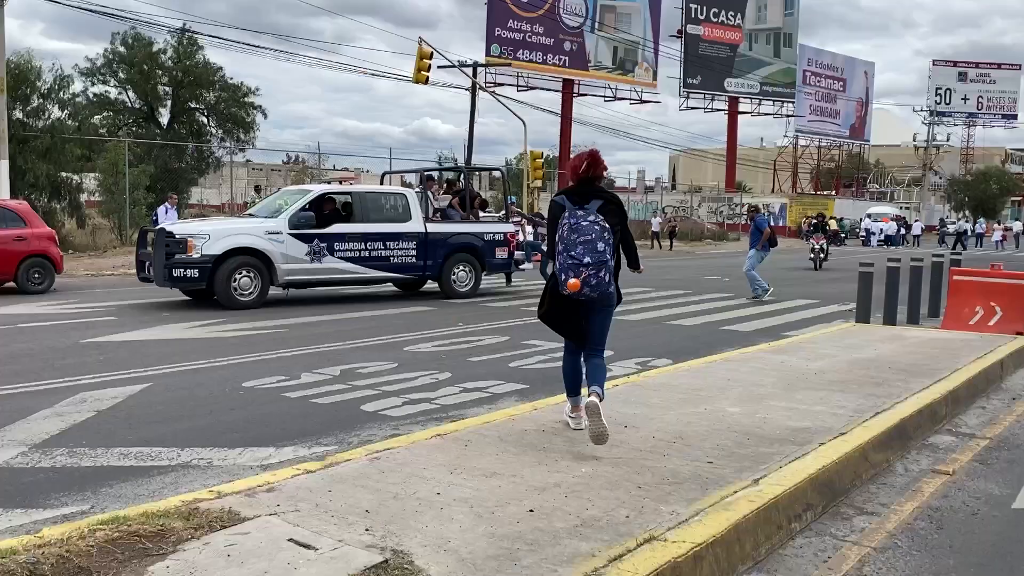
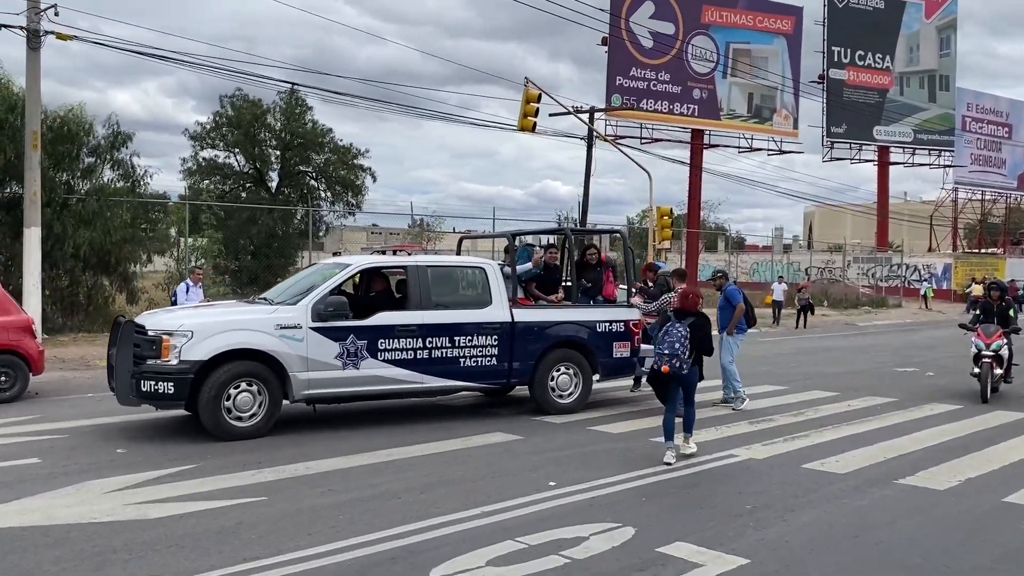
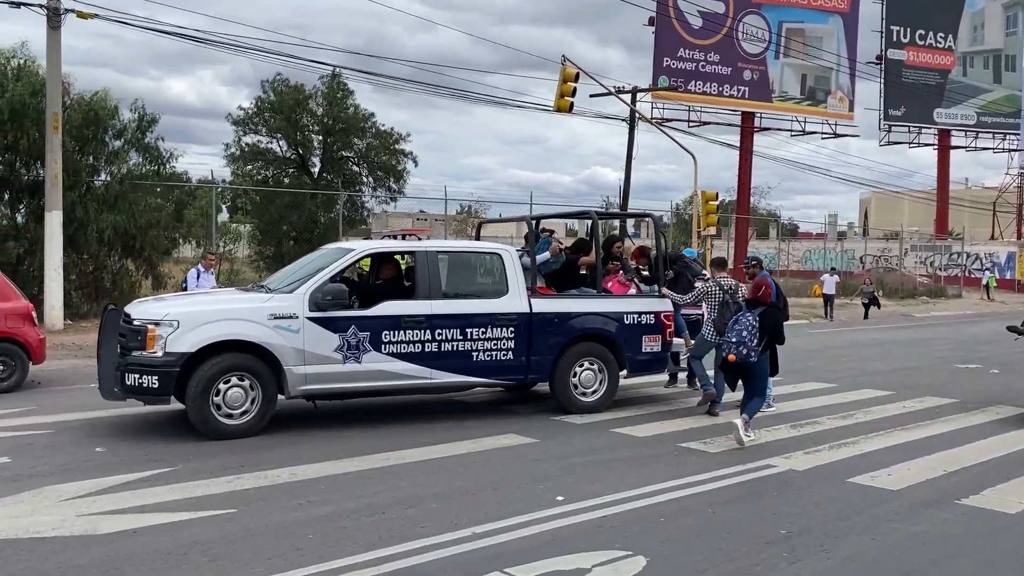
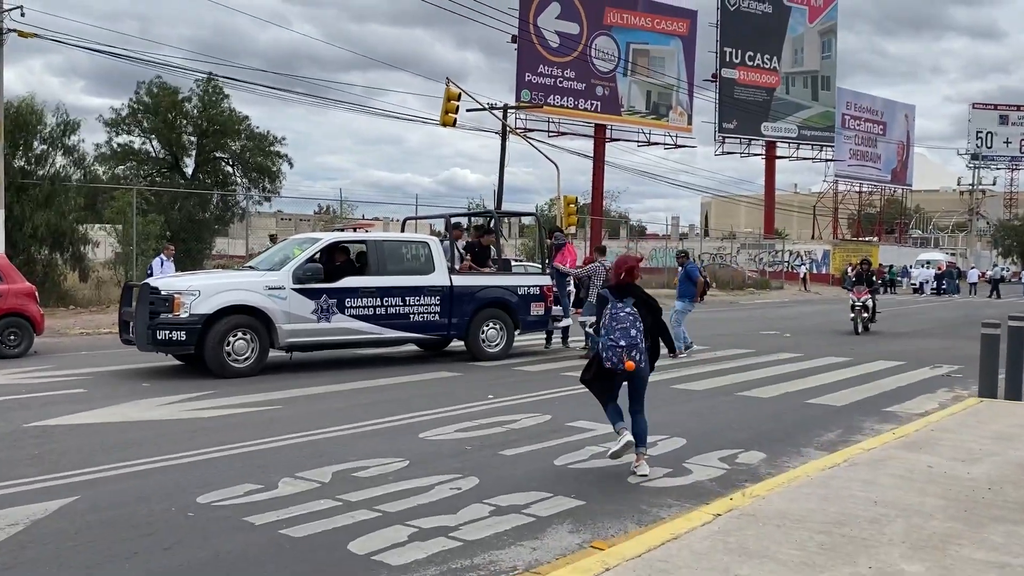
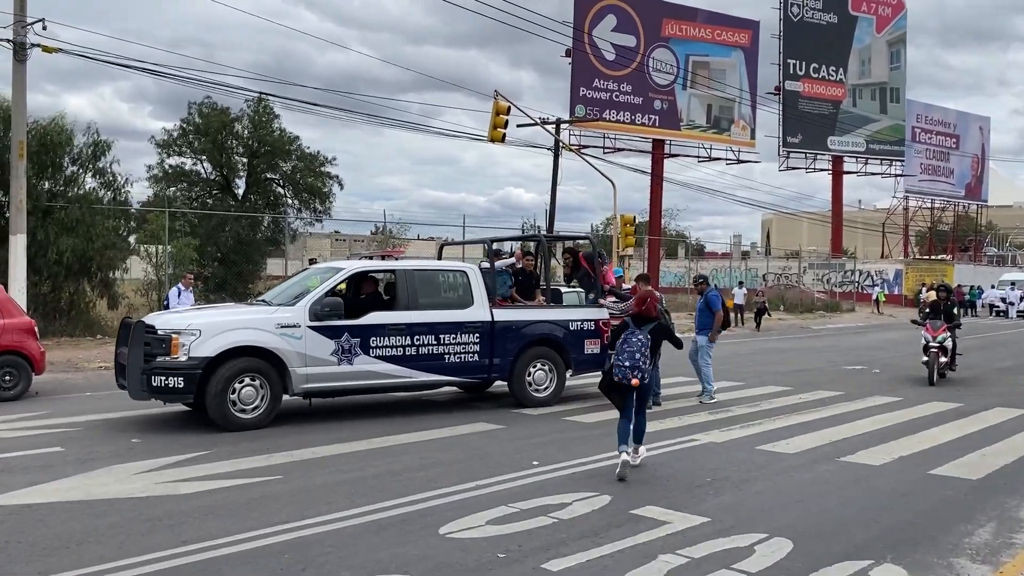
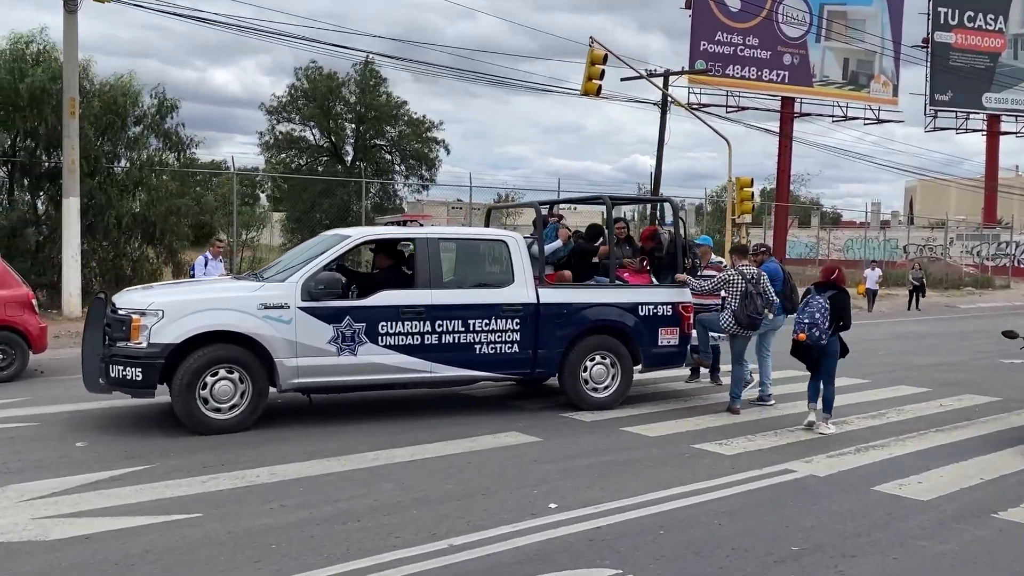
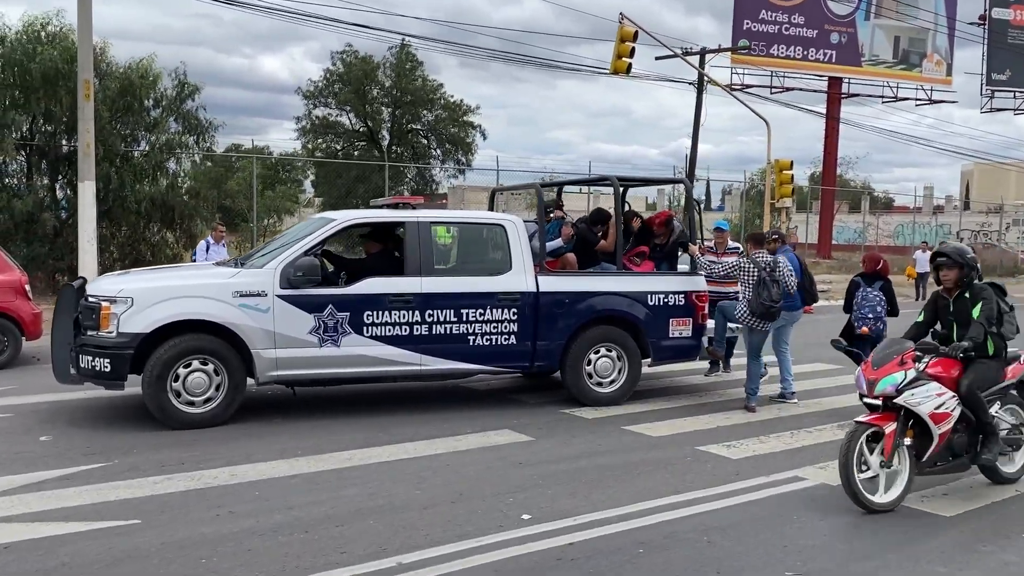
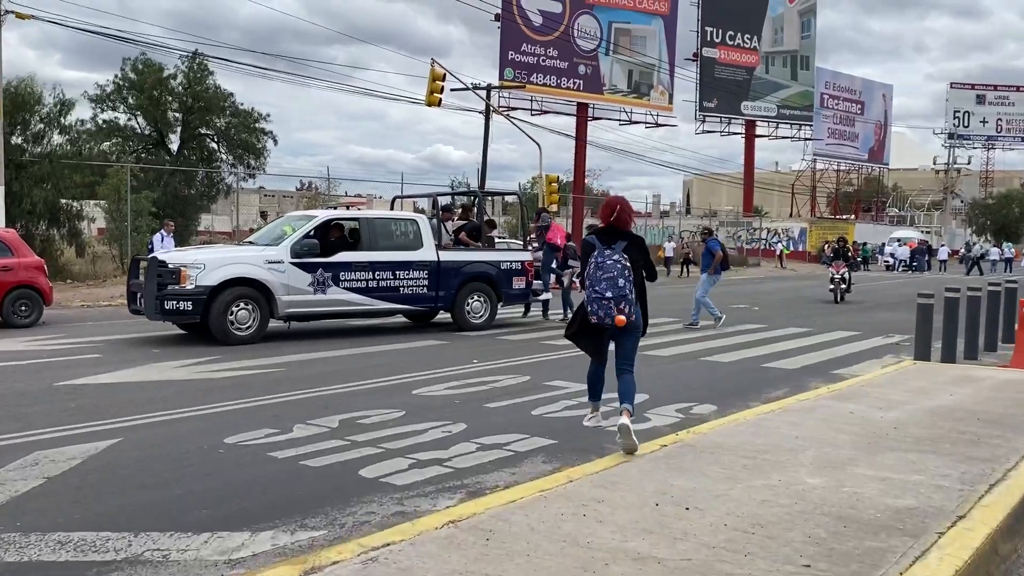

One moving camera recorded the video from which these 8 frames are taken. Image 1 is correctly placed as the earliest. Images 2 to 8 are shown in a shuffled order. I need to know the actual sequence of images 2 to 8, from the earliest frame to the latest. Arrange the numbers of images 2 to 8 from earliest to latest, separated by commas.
8, 4, 5, 2, 3, 6, 7
